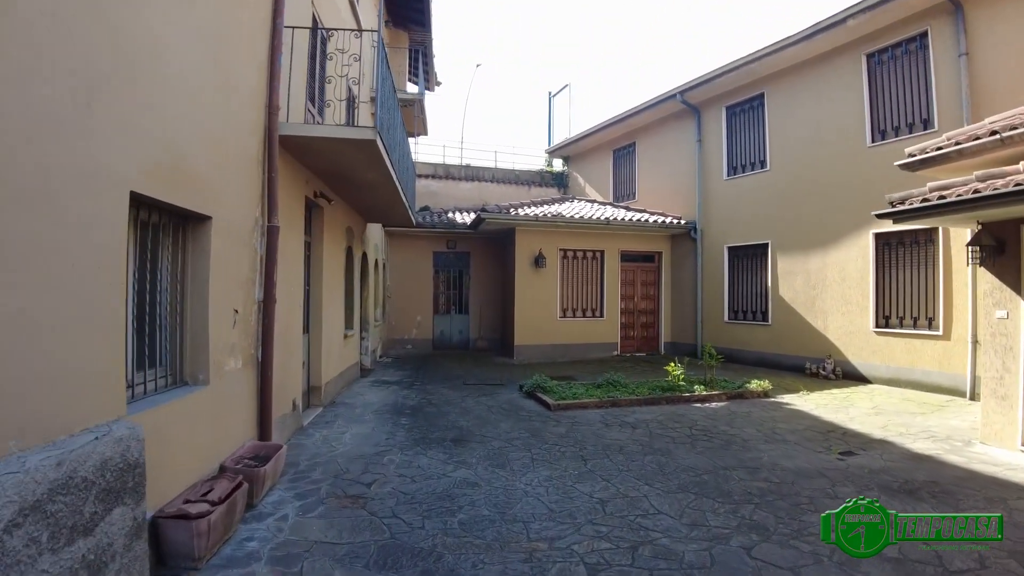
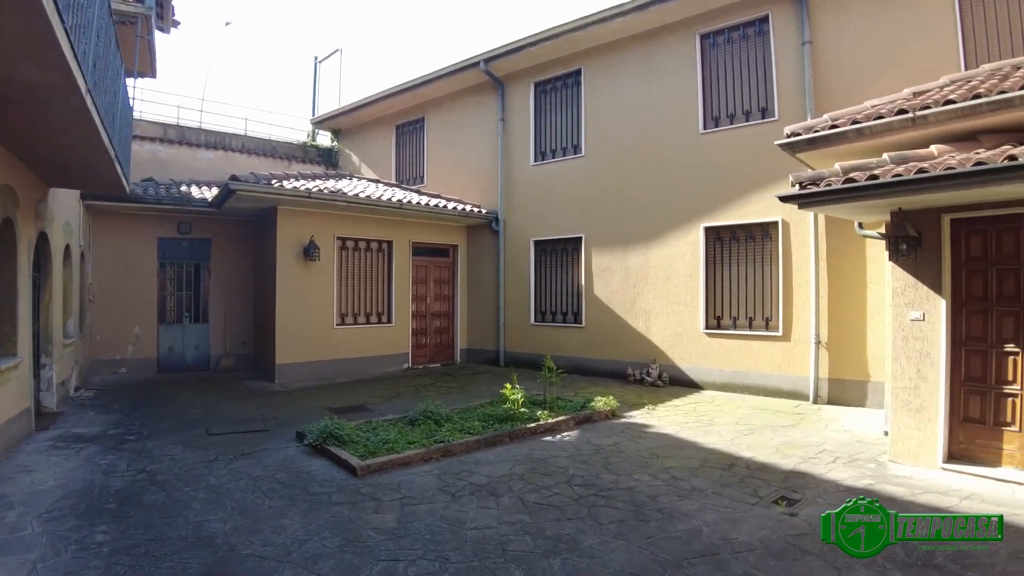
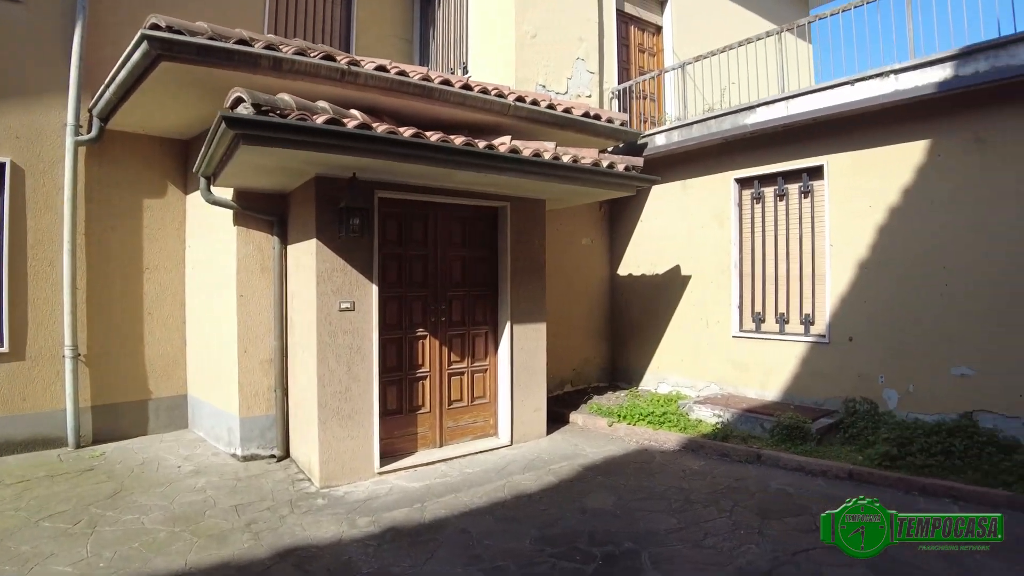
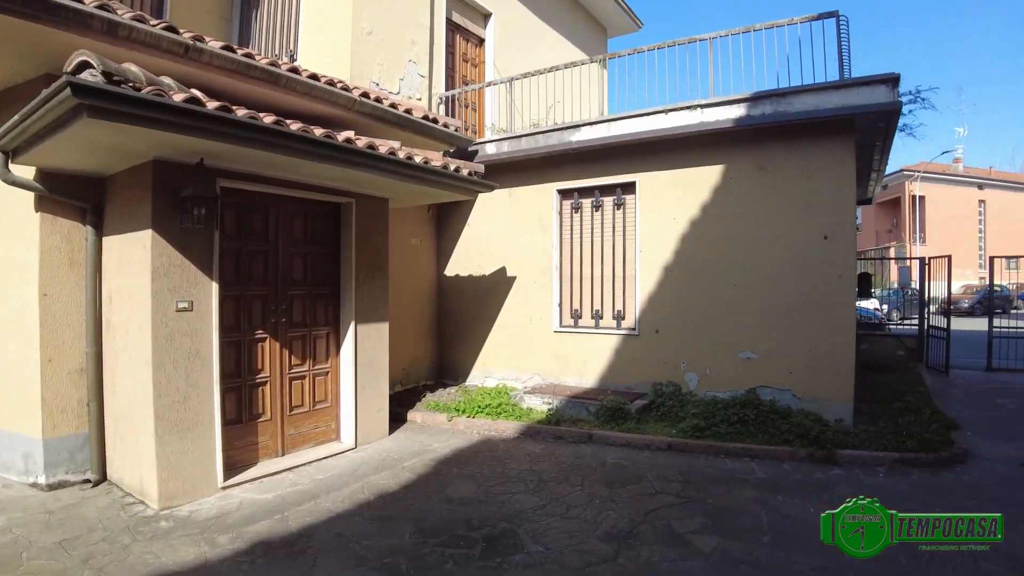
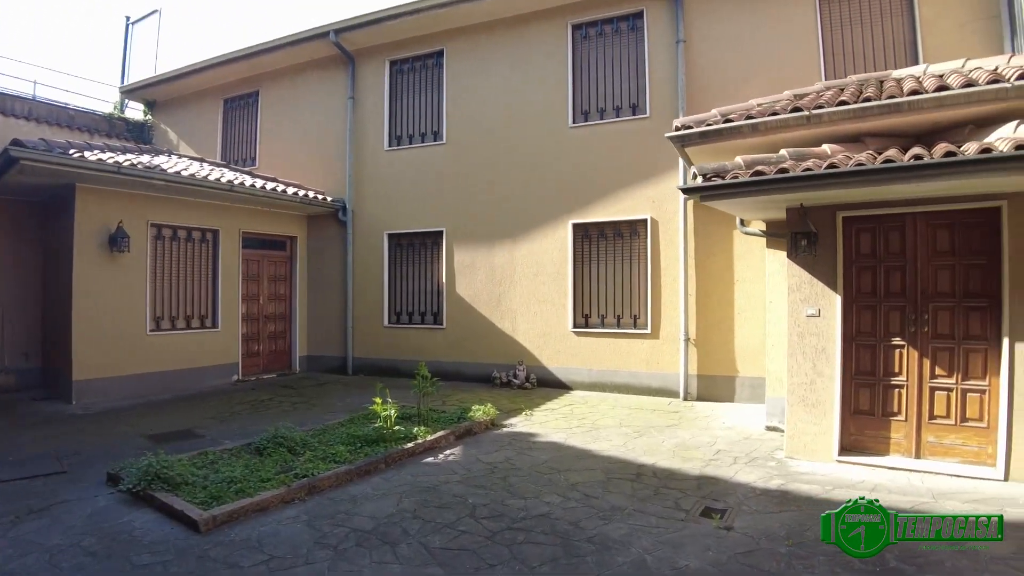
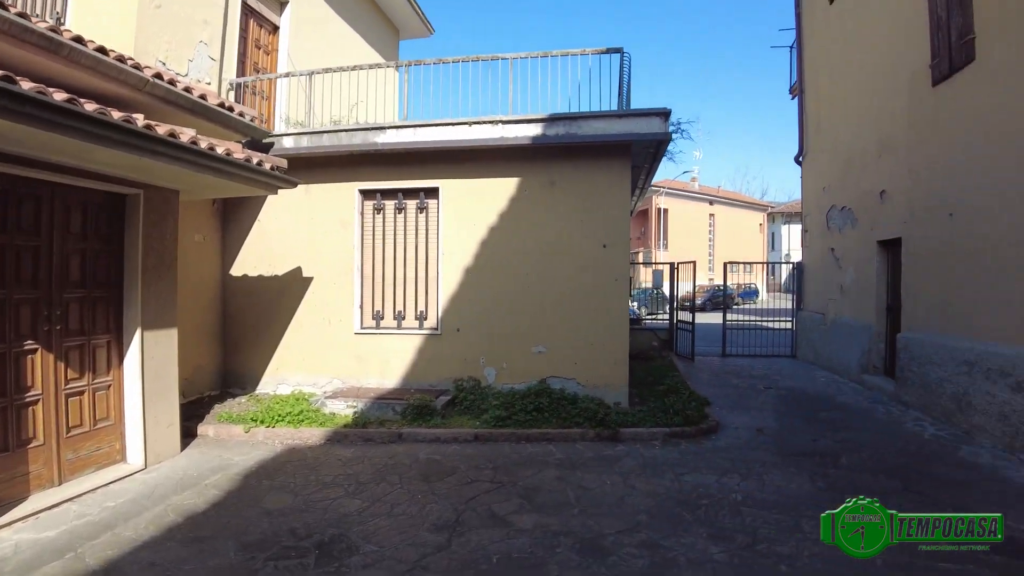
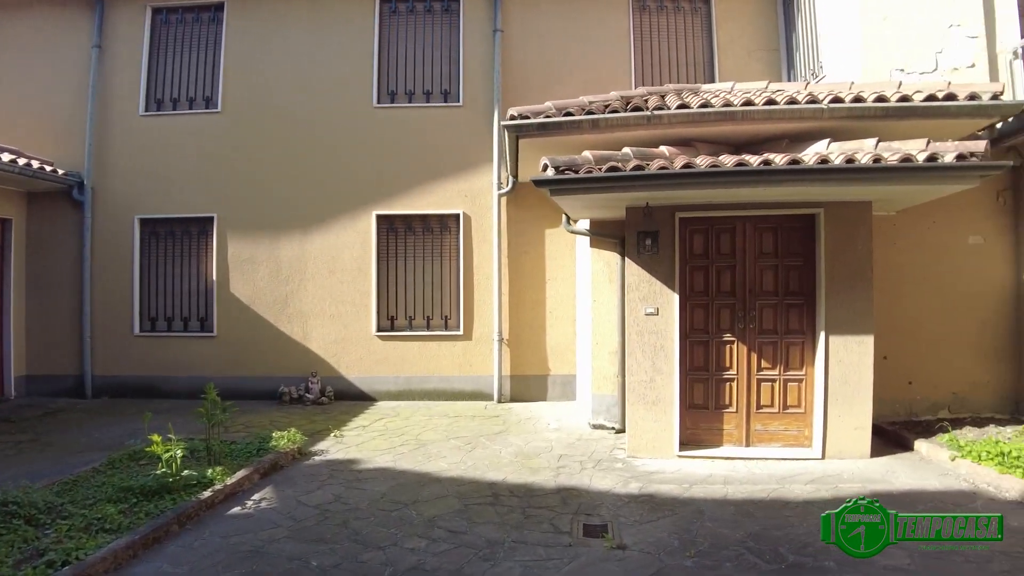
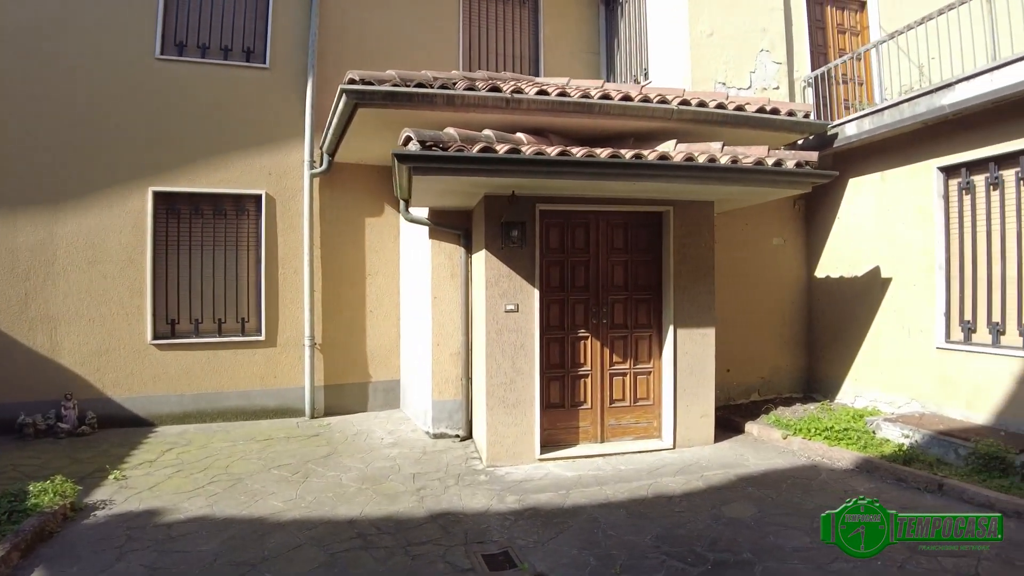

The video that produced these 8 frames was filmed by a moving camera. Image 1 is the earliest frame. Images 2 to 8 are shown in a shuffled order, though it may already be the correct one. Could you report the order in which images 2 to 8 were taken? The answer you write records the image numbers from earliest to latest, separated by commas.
2, 5, 7, 8, 3, 4, 6
